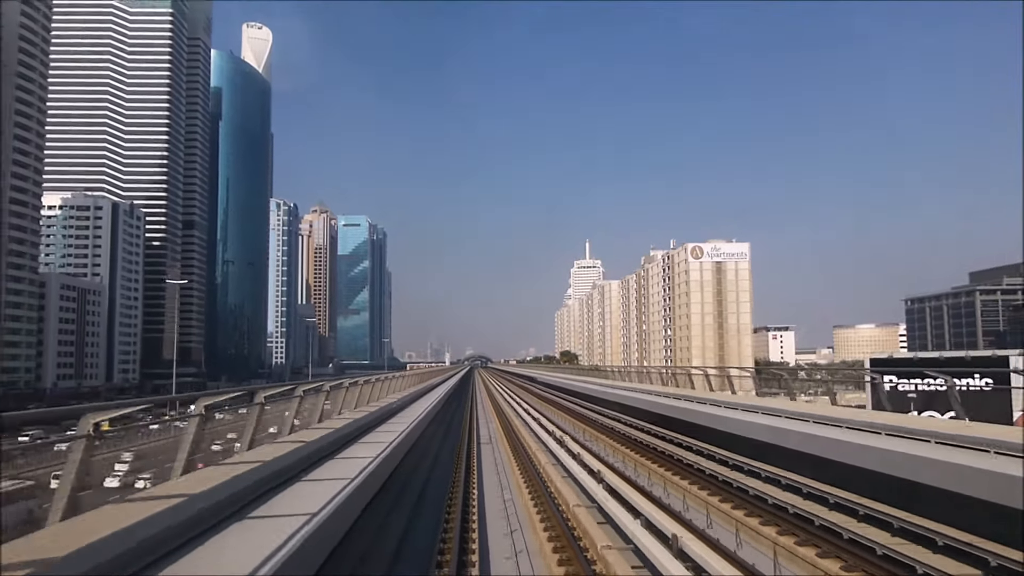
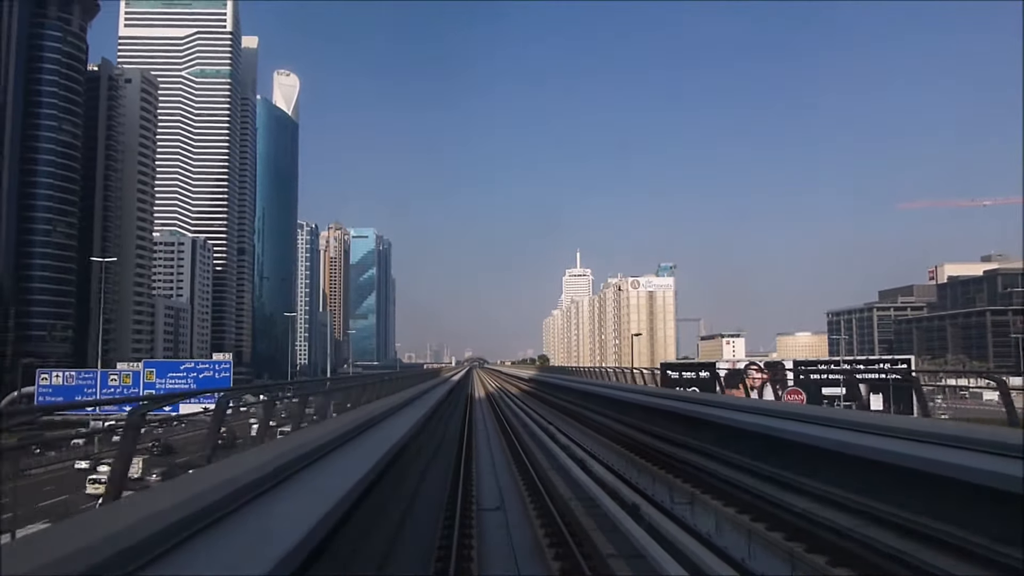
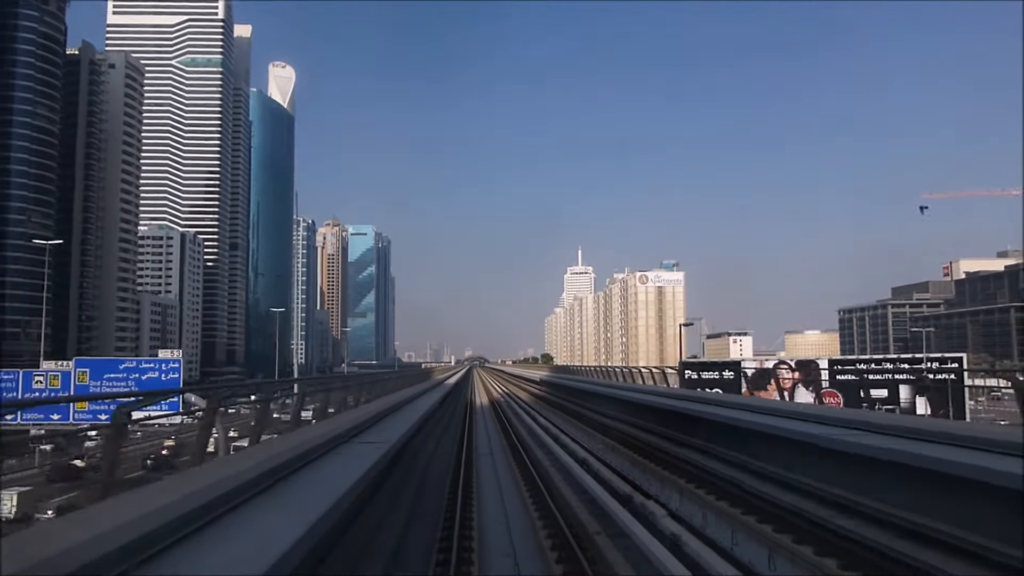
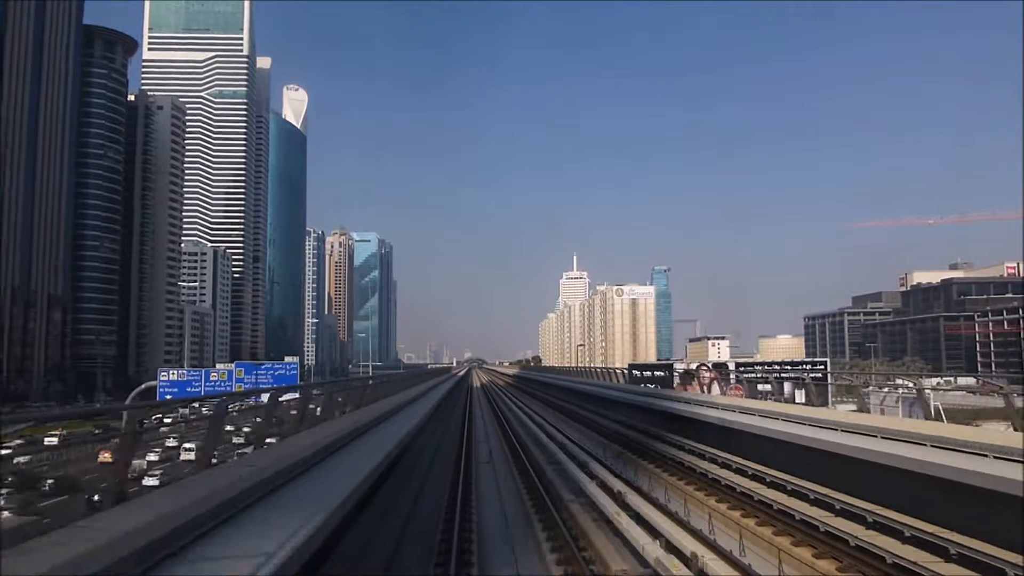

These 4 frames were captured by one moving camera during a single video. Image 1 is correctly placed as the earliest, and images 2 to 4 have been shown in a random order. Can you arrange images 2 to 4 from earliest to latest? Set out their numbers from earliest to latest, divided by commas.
3, 2, 4
